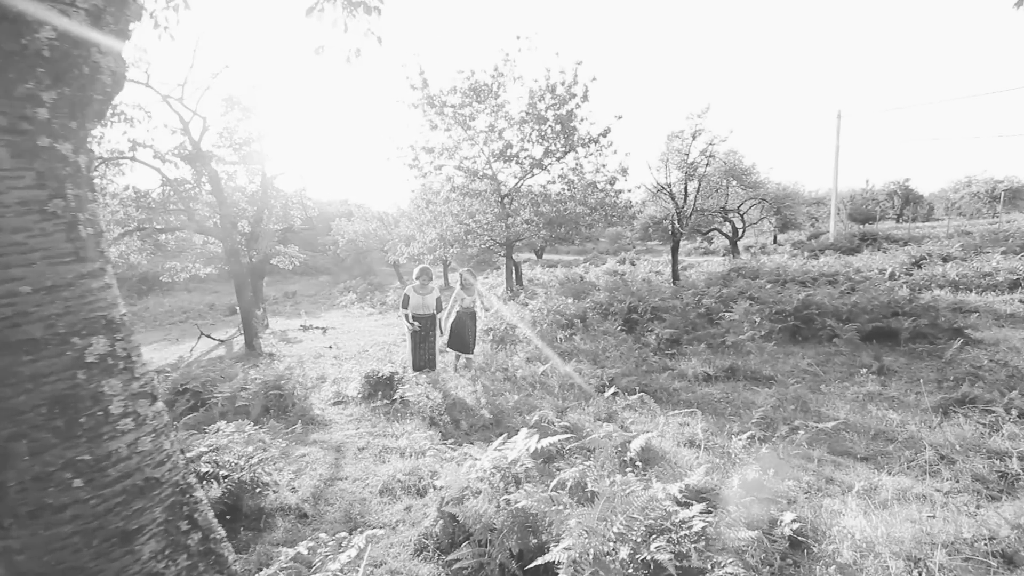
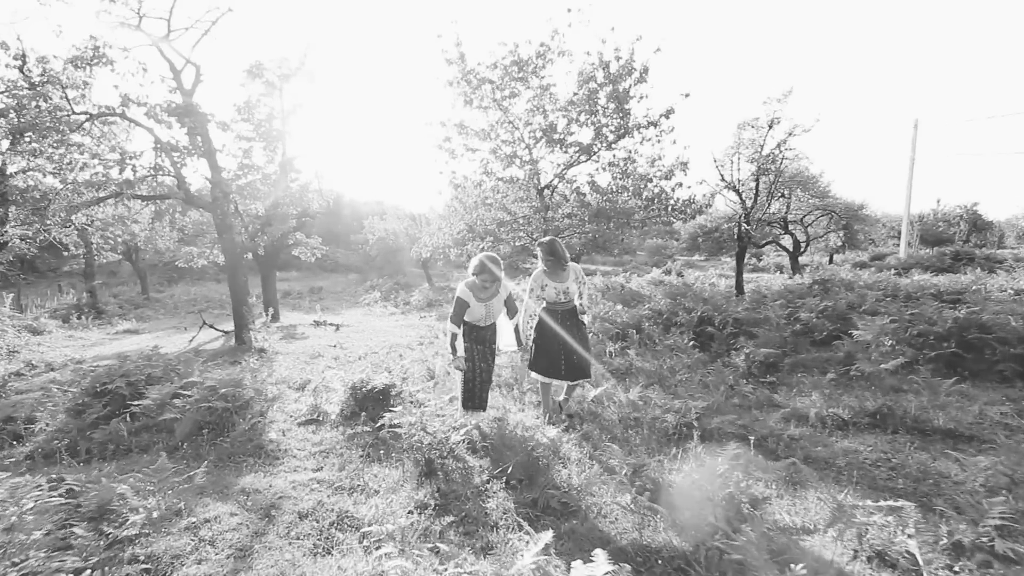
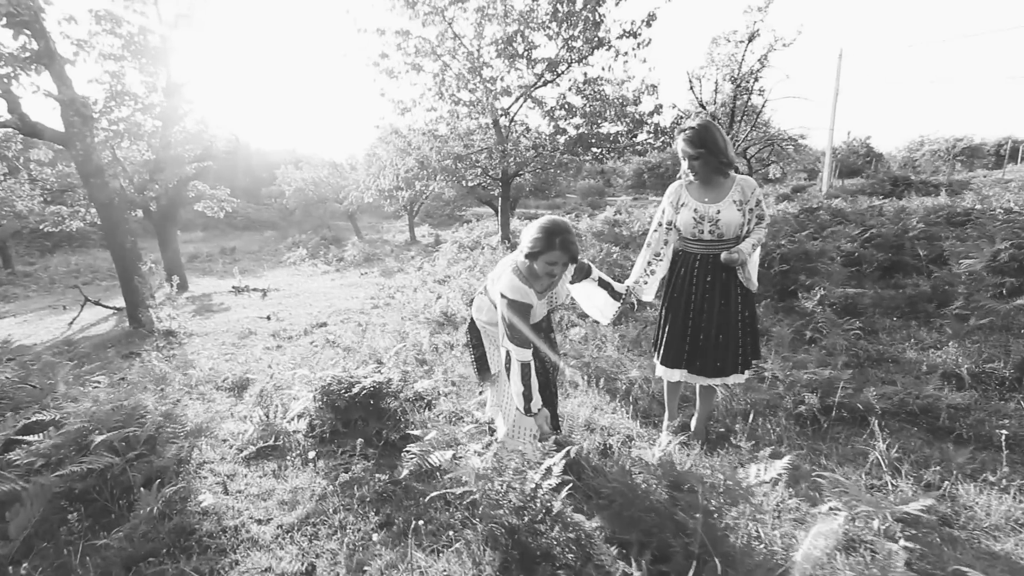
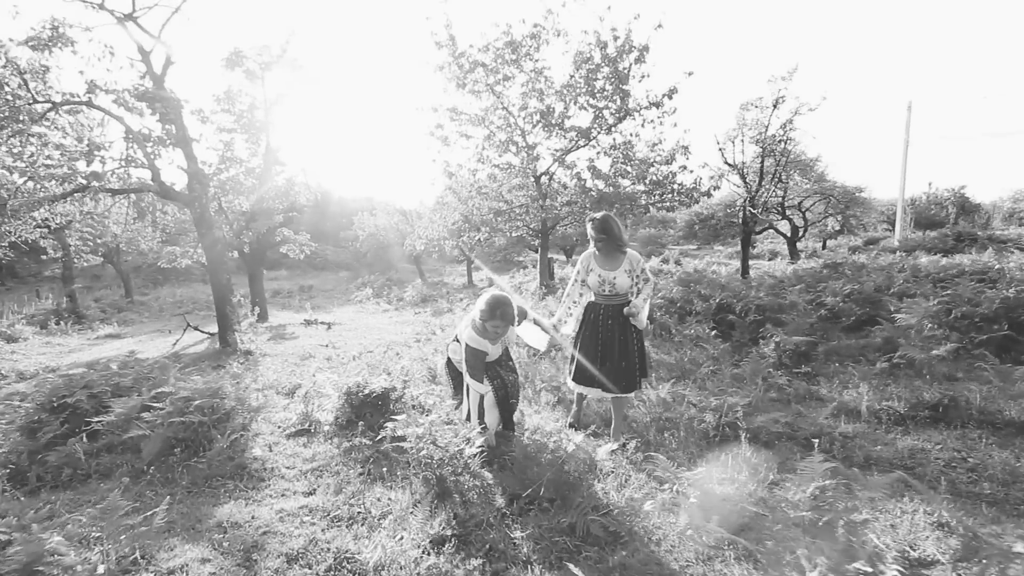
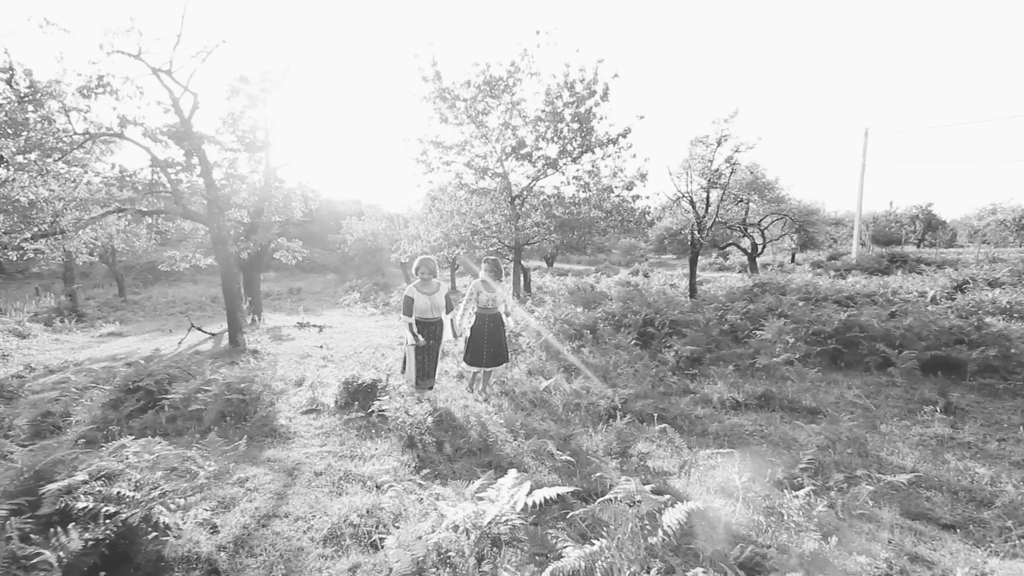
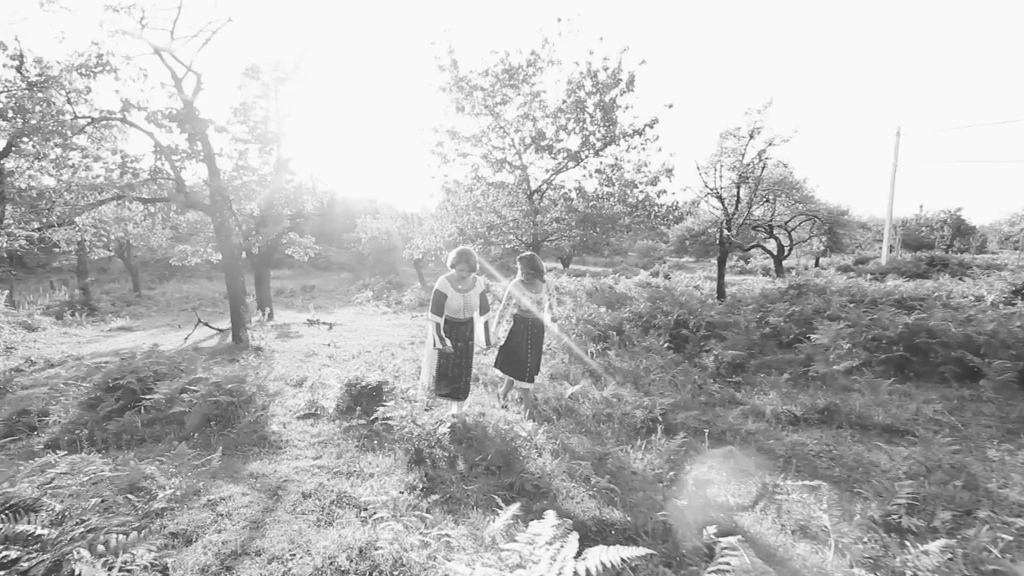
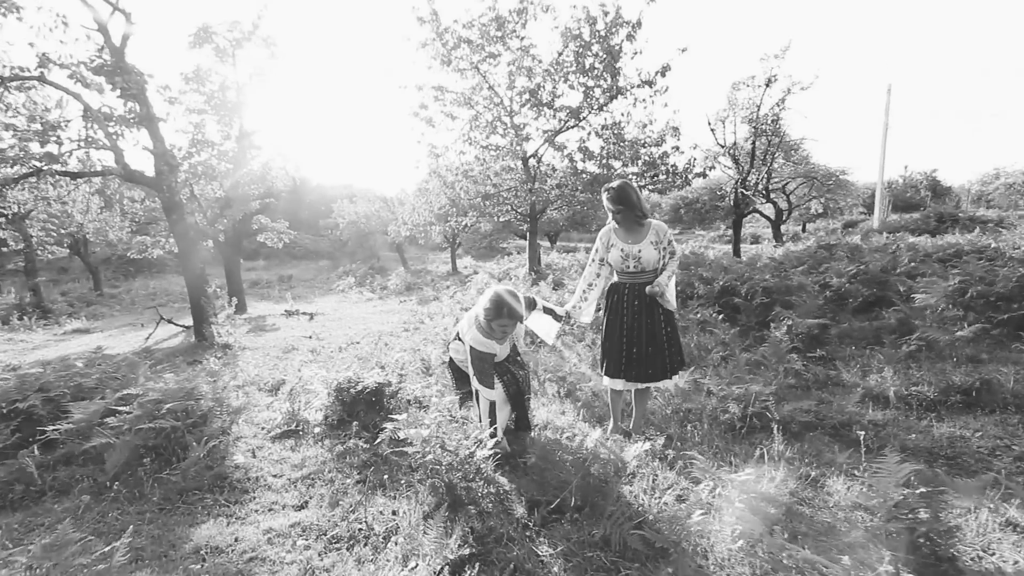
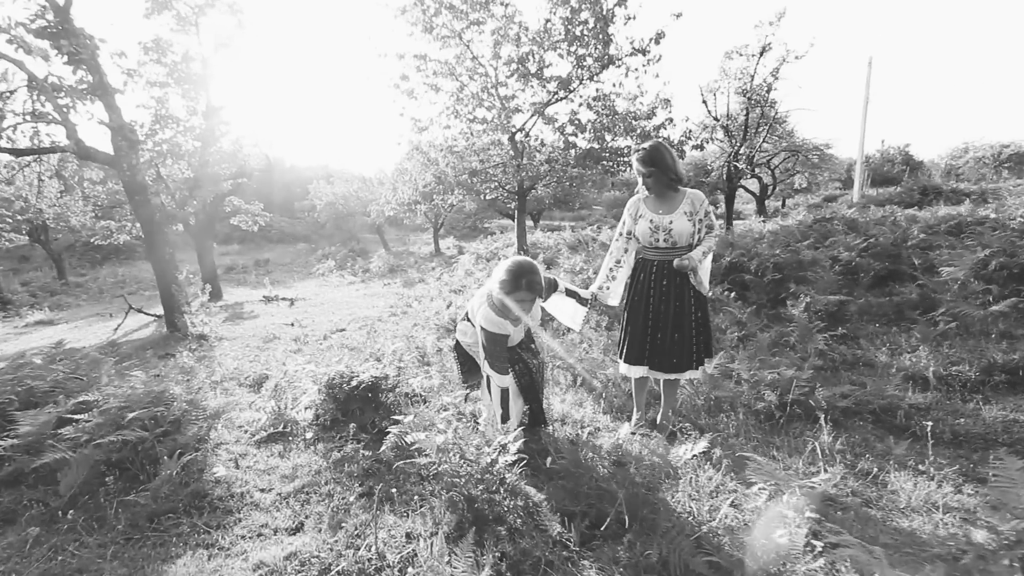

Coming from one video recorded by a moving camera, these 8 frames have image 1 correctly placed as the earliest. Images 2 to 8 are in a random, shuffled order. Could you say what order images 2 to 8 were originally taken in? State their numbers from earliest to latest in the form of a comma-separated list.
5, 6, 2, 4, 7, 8, 3
